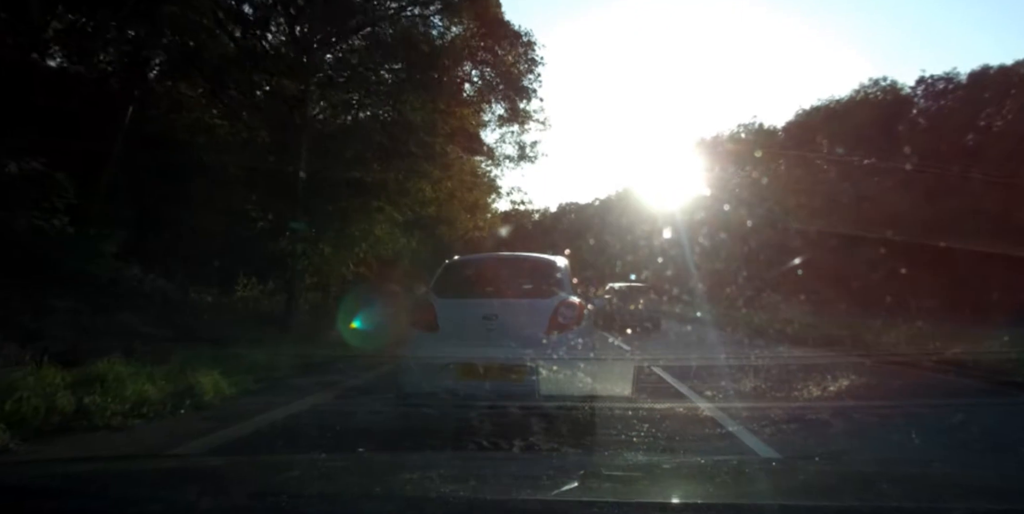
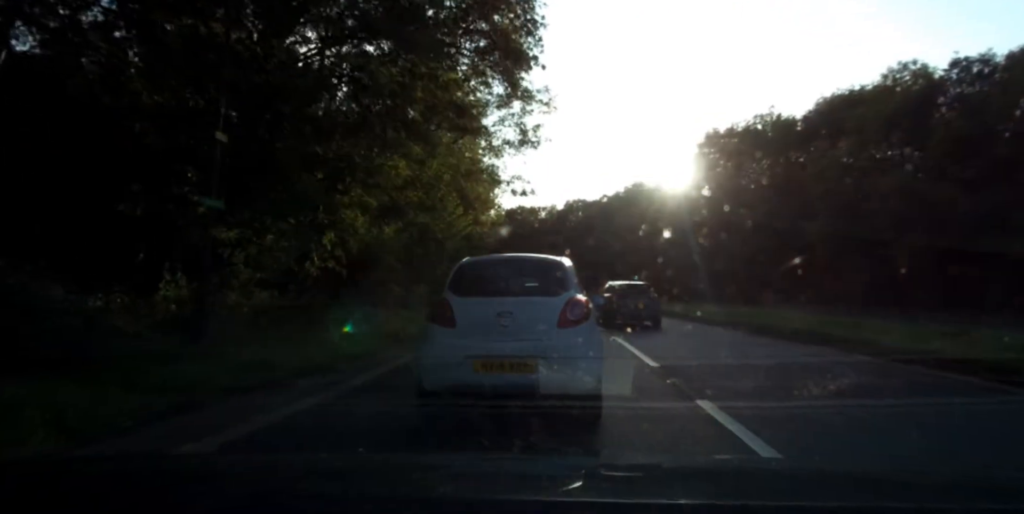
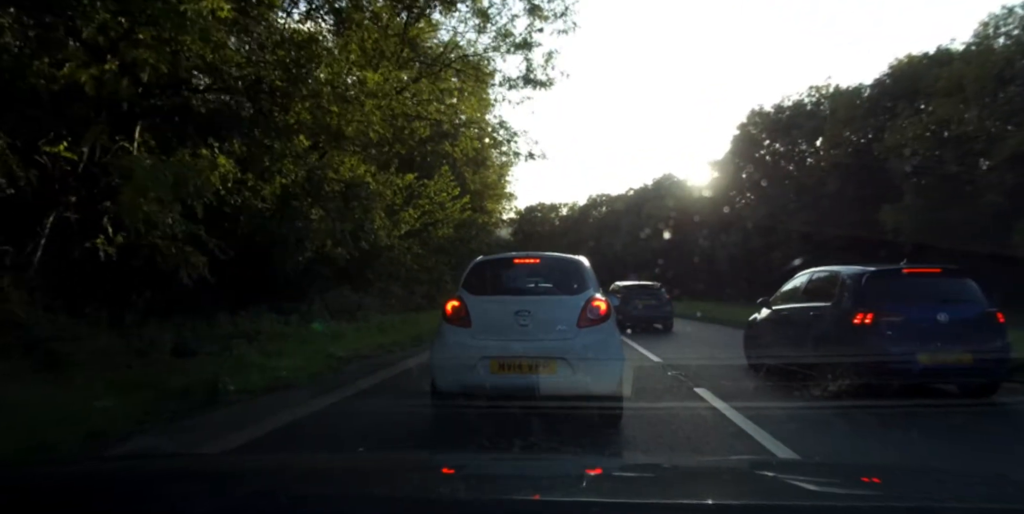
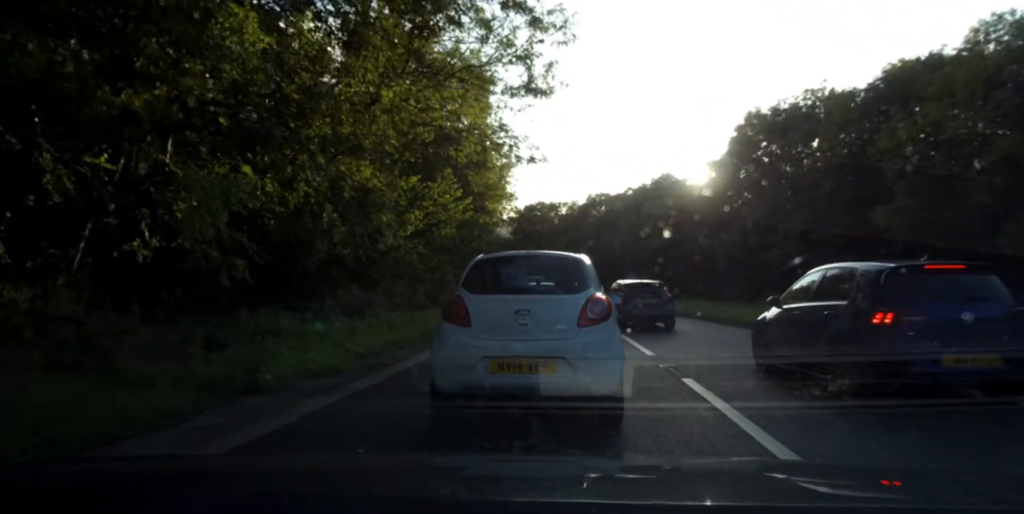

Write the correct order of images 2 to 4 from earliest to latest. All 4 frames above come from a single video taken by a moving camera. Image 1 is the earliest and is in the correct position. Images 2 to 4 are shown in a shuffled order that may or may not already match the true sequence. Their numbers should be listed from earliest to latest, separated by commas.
2, 4, 3
